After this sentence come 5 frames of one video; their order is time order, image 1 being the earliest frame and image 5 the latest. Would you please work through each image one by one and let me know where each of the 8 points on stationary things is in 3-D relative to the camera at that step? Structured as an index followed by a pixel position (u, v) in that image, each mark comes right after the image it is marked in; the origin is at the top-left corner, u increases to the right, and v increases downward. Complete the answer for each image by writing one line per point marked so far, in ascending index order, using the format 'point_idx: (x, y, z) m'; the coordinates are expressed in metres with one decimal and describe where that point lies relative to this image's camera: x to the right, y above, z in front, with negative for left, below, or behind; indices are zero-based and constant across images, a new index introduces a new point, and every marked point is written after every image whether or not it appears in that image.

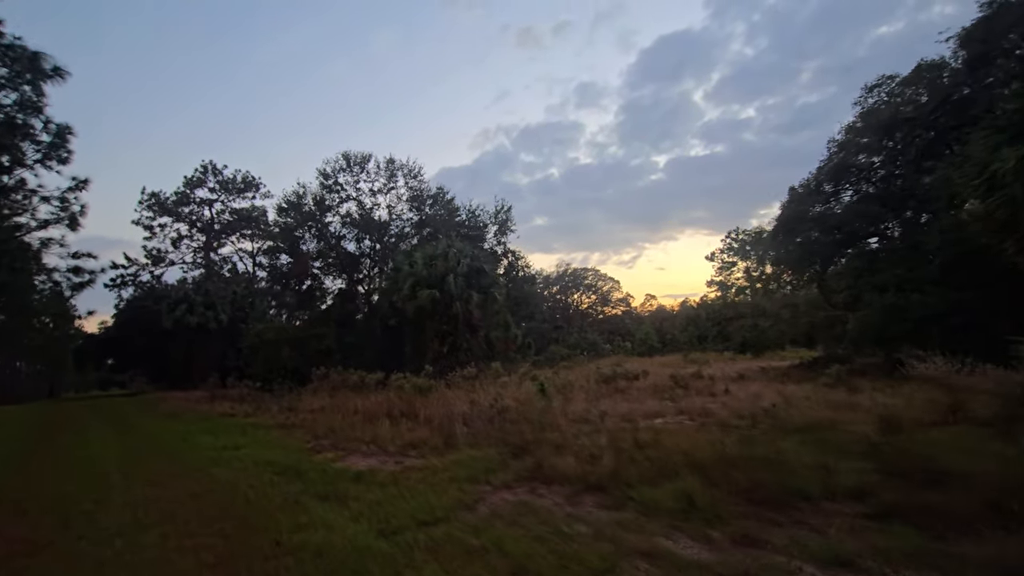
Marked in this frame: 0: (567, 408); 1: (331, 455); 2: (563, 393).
0: (+1.6, -3.3, +14.1) m
1: (-3.7, -3.5, +10.8) m
2: (+1.7, -3.4, +17.3) m
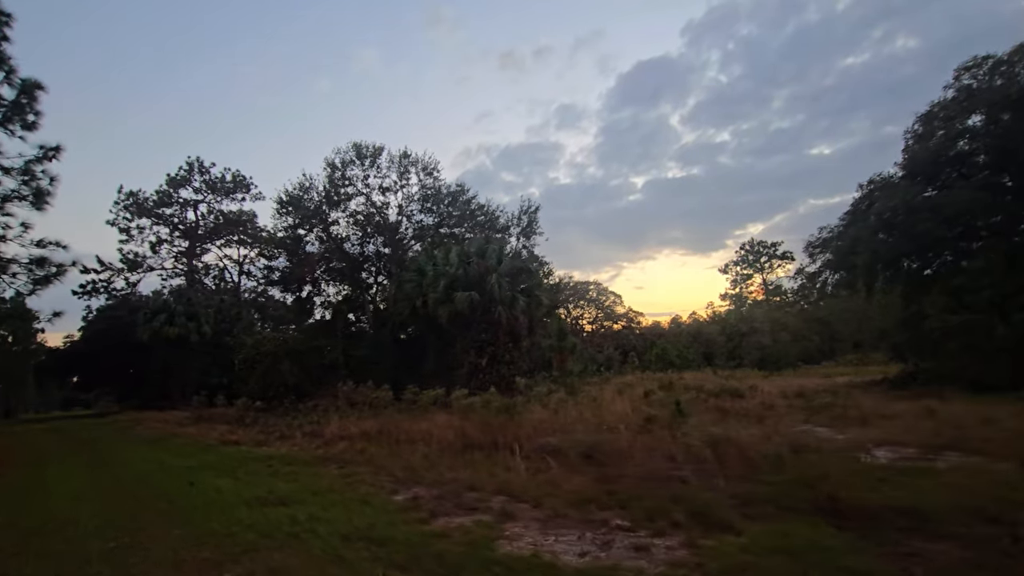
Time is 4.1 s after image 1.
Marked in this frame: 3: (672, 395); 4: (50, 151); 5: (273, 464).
0: (+4.7, -2.9, +10.0) m
1: (-0.6, -2.9, +6.5) m
2: (+4.6, -3.1, +13.2) m
3: (+5.2, -3.5, +16.7) m
4: (-17.0, +5.1, +19.1) m
5: (-5.7, -4.2, +12.4) m
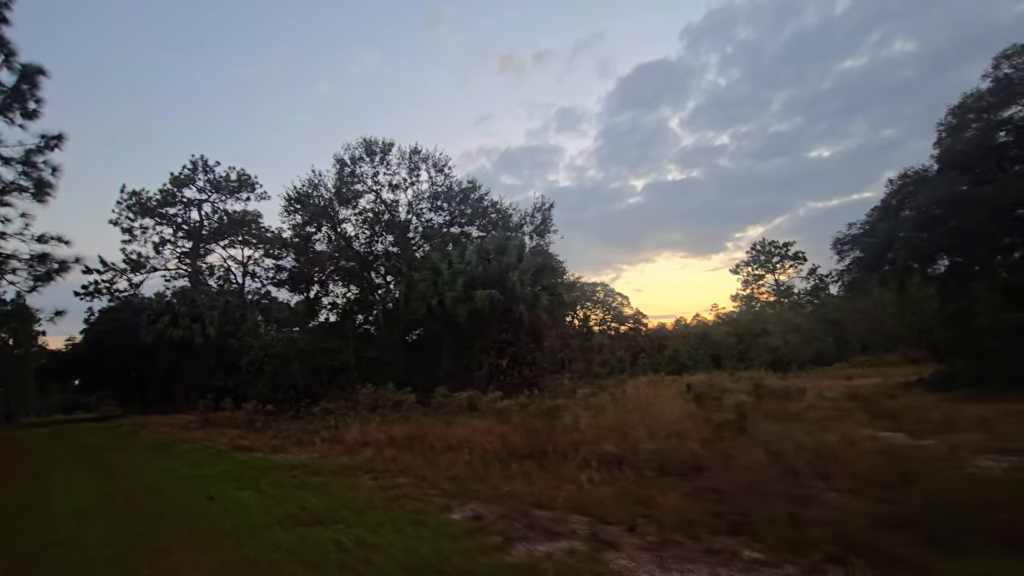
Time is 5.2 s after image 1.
0: (+5.7, -2.7, +8.9) m
1: (+0.5, -2.7, +5.4) m
2: (+5.6, -2.9, +12.1) m
3: (+6.2, -3.3, +15.6) m
4: (-16.0, +5.2, +18.0) m
5: (-4.7, -4.1, +11.4) m
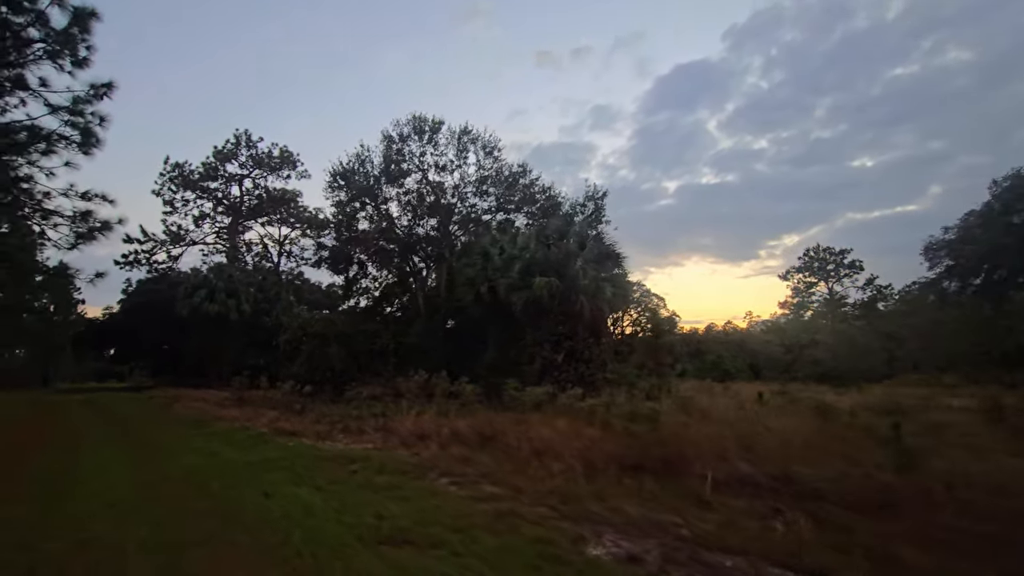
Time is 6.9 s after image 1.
0: (+7.4, -2.6, +6.8) m
1: (+2.0, -2.4, +3.6) m
2: (+7.5, -2.8, +10.0) m
3: (+8.2, -3.2, +13.5) m
4: (-13.3, +6.5, +16.9) m
5: (-2.9, -3.4, +9.8) m
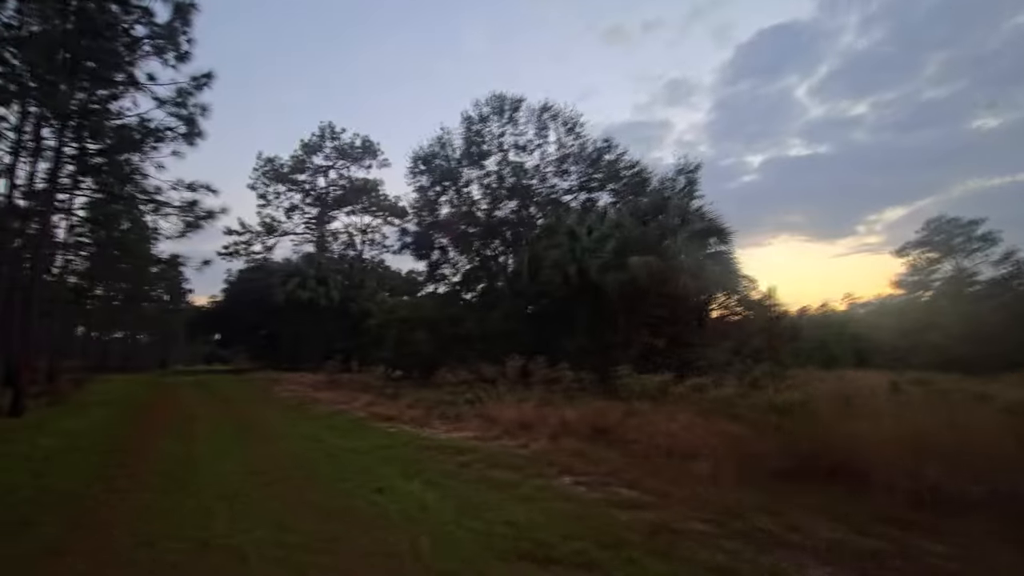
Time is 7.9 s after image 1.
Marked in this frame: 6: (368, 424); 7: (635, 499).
0: (+9.0, -2.2, +4.6) m
1: (+3.2, -2.1, +2.2) m
2: (+9.5, -2.3, +7.8) m
3: (+10.7, -2.6, +11.1) m
4: (-10.3, +6.9, +17.2) m
5: (-0.8, -3.0, +9.0) m
6: (-3.8, -3.7, +14.0) m
7: (+1.5, -2.7, +6.5) m
